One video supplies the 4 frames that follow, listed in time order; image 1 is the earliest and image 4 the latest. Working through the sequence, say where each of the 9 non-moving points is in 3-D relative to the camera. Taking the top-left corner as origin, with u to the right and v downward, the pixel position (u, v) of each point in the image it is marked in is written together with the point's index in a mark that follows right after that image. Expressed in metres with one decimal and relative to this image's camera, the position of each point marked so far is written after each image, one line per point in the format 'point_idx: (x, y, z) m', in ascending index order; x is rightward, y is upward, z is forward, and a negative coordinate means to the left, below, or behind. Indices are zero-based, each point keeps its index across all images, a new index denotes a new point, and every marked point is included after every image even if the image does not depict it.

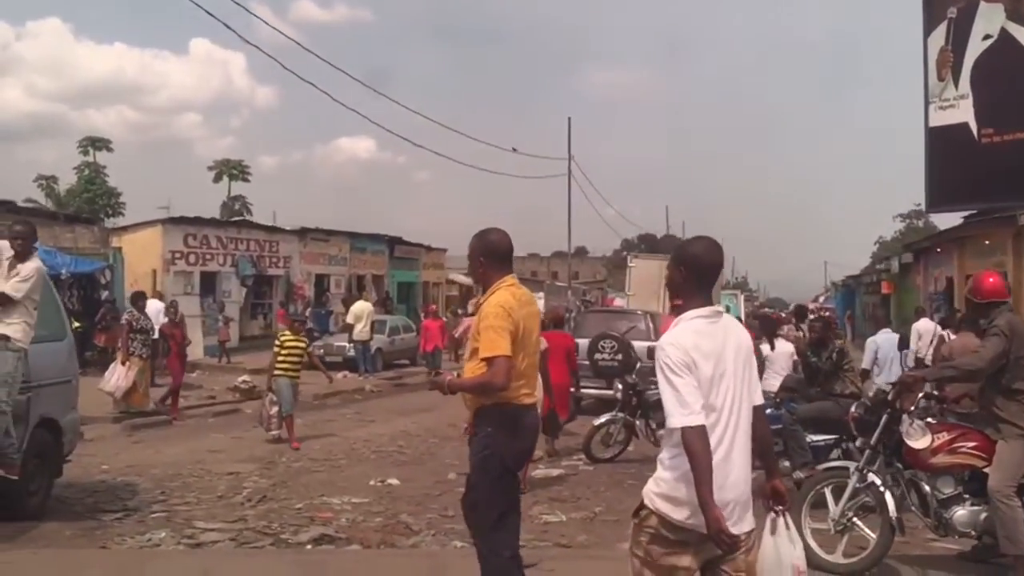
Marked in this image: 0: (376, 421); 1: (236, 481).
0: (-2.0, -2.0, +15.1) m
1: (-2.6, -1.8, +9.4) m
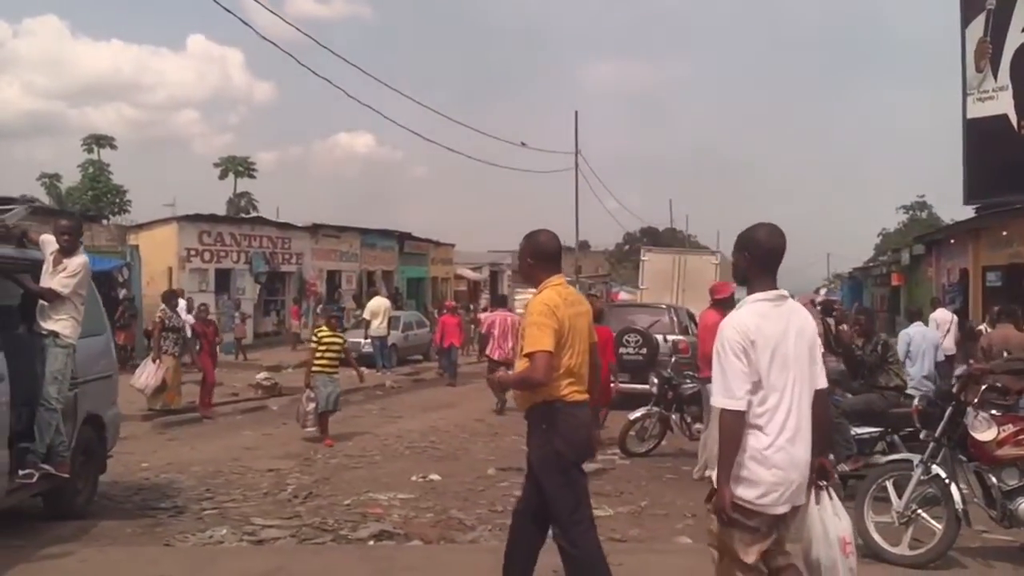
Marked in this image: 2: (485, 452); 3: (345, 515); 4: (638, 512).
0: (-1.6, -1.9, +15.2) m
1: (-2.2, -1.8, +9.4) m
2: (-0.3, -1.9, +11.5) m
3: (-1.2, -1.7, +7.4) m
4: (+1.0, -1.8, +7.9) m
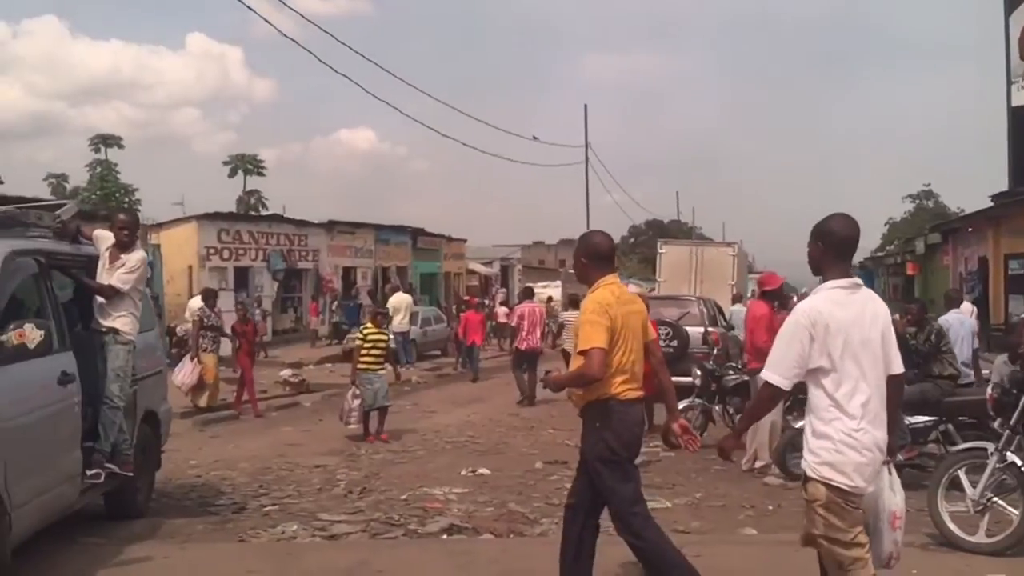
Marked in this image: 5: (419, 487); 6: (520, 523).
0: (-1.1, -1.9, +15.2) m
1: (-1.7, -1.7, +9.5) m
2: (+0.2, -1.8, +11.5) m
3: (-0.8, -1.6, +7.5) m
4: (+1.4, -1.7, +8.0) m
5: (-0.8, -1.7, +8.6) m
6: (0.0, -1.6, +6.8) m
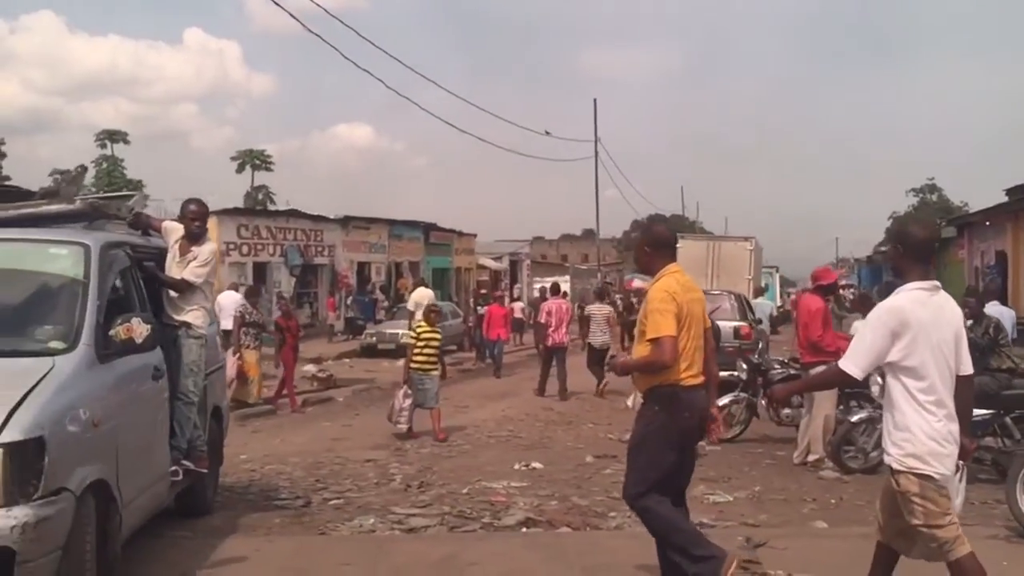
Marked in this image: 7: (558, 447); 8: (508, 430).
0: (-0.6, -1.8, +15.3) m
1: (-1.2, -1.7, +9.5) m
2: (+0.7, -1.7, +11.6) m
3: (-0.3, -1.6, +7.5) m
4: (+1.9, -1.6, +8.0) m
5: (-0.3, -1.6, +8.6) m
6: (+0.5, -1.6, +6.9) m
7: (+0.5, -1.7, +10.9) m
8: (-0.1, -1.8, +12.5) m
